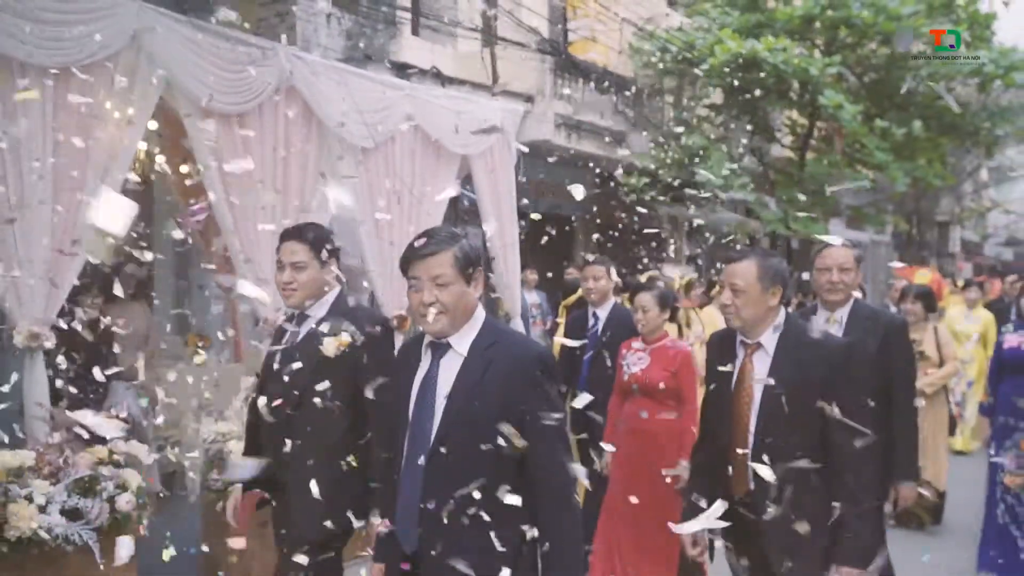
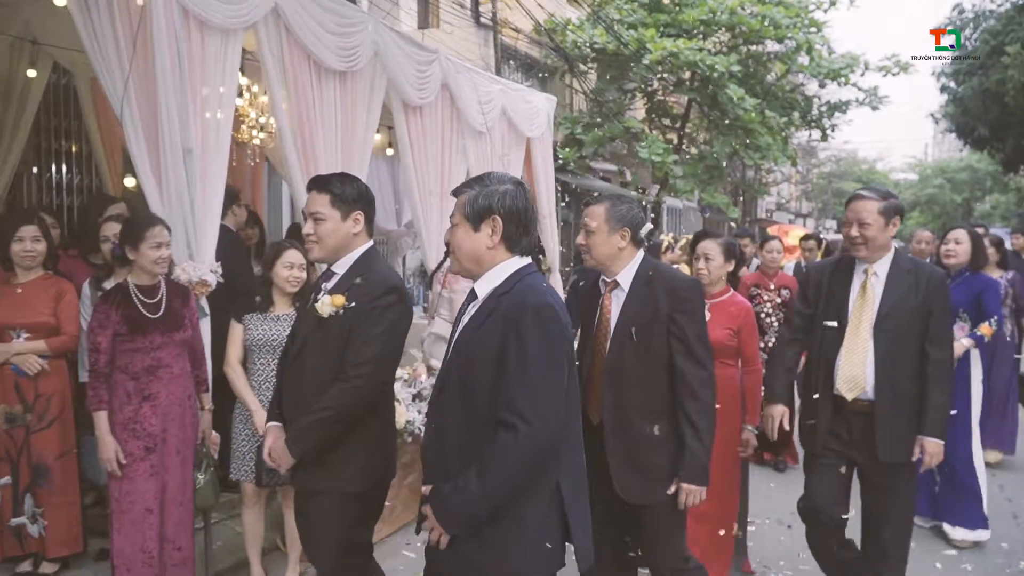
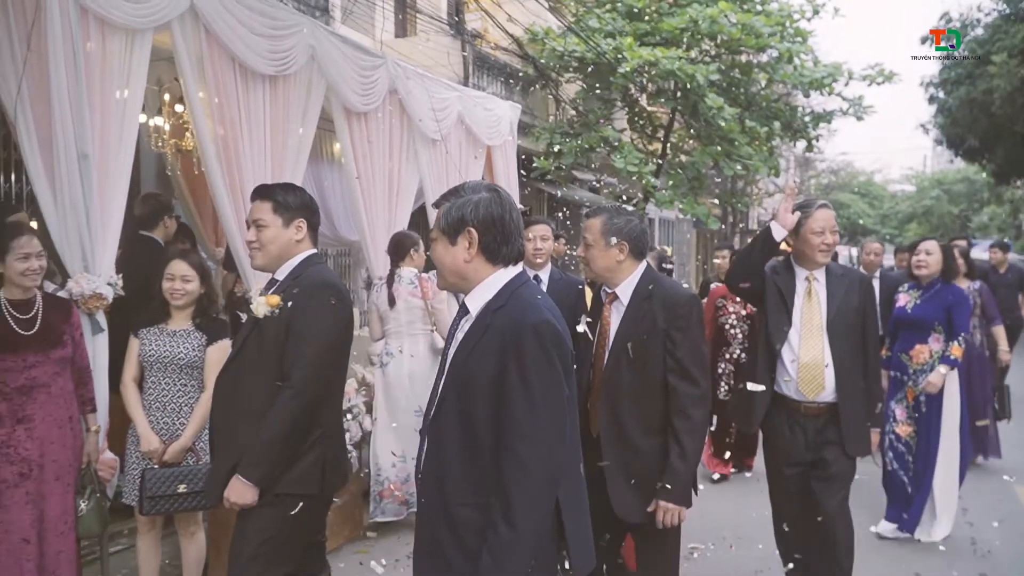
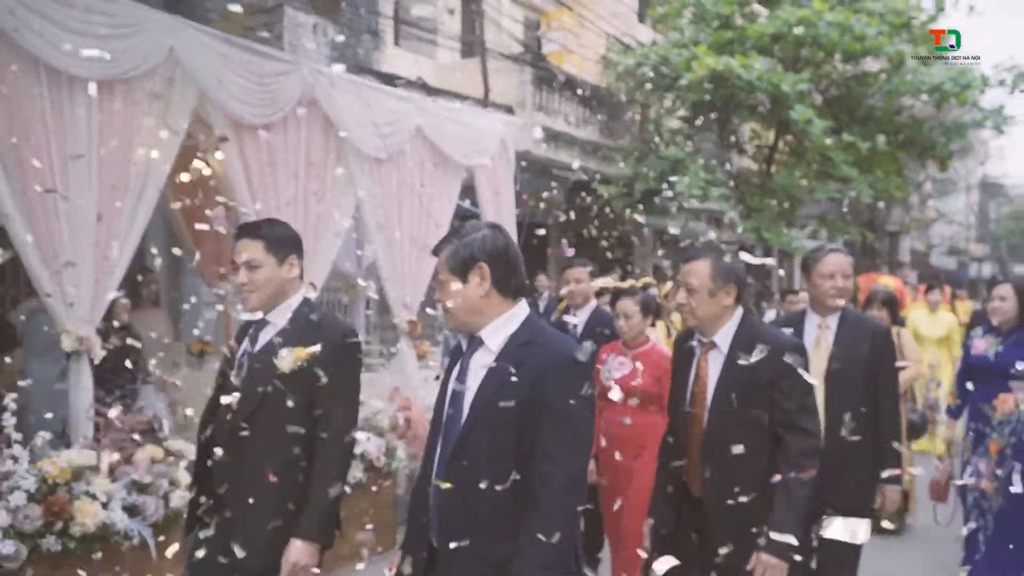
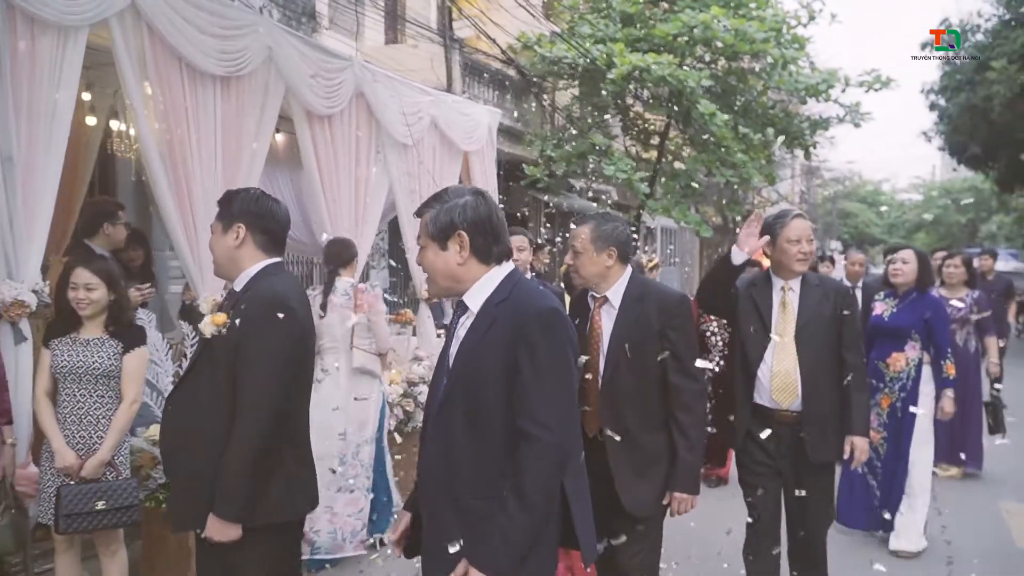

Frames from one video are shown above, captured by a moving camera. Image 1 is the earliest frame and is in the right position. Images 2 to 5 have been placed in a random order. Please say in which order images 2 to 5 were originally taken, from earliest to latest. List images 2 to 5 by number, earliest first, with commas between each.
4, 5, 3, 2
